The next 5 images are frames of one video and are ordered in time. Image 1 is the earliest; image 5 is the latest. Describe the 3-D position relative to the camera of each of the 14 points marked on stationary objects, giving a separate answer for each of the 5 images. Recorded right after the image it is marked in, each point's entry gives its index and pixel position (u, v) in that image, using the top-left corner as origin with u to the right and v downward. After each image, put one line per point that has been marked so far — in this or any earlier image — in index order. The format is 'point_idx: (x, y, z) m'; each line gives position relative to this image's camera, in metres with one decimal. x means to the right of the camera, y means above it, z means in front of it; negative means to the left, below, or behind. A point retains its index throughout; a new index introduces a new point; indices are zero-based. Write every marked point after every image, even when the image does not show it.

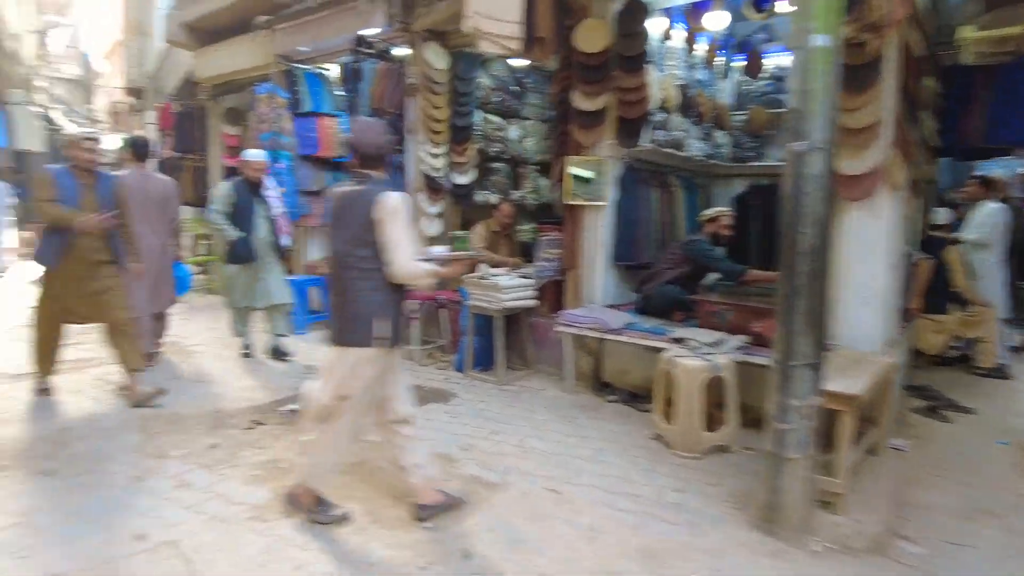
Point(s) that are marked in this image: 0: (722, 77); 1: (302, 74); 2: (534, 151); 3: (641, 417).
0: (+2.0, +2.0, +6.2) m
1: (-2.3, +2.3, +7.1) m
2: (+0.2, +1.4, +6.5) m
3: (+0.8, -0.8, +4.2) m
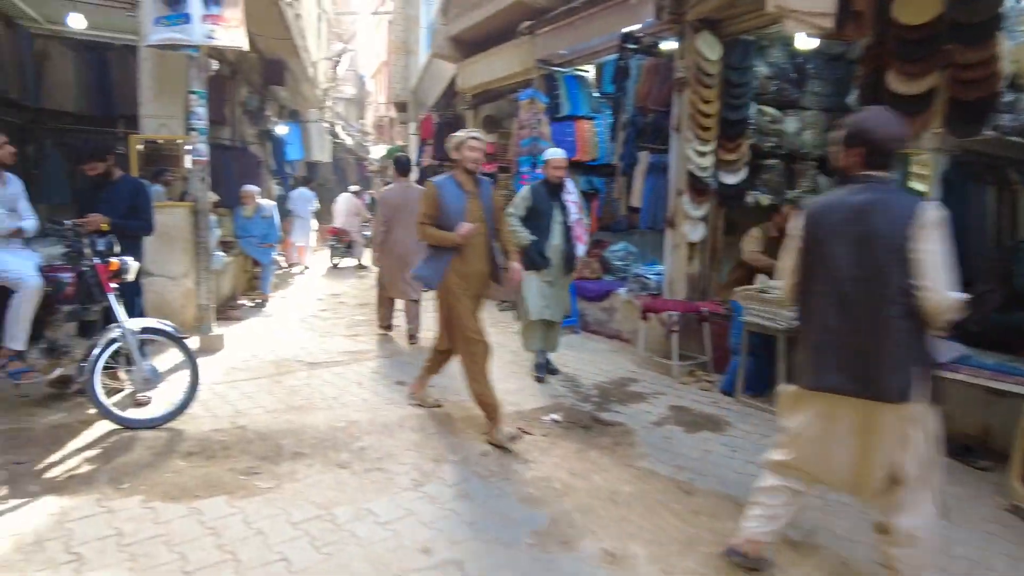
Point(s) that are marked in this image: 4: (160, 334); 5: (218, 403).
0: (+4.2, +1.8, +4.8) m
1: (+0.5, +2.3, +7.1) m
2: (+2.6, +1.2, +5.7) m
3: (+2.3, -1.0, +3.3) m
4: (-2.0, -0.3, +3.7) m
5: (-1.9, -0.7, +4.2) m
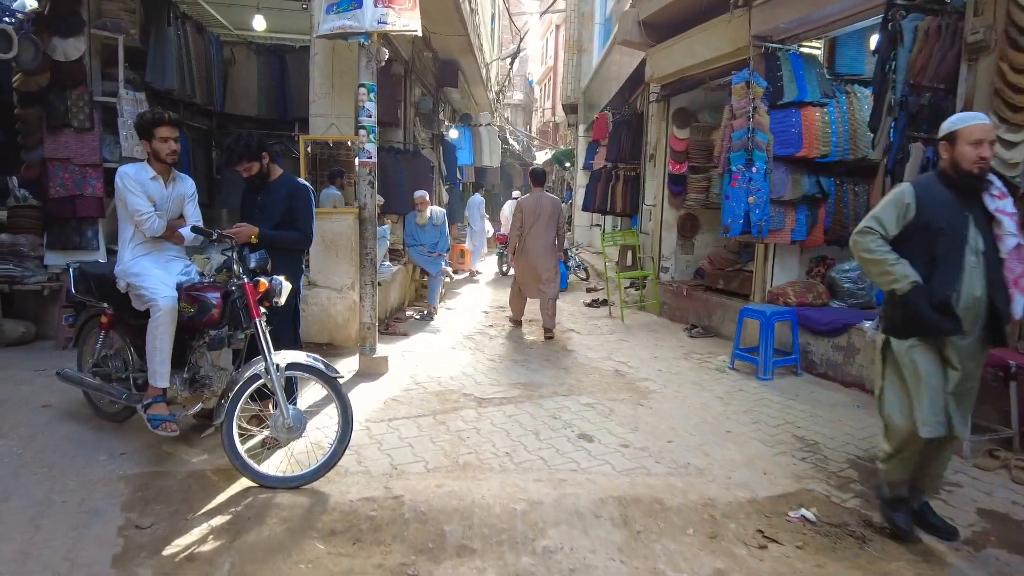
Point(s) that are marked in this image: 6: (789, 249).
0: (+5.4, +1.5, +2.7) m
1: (+2.4, +2.0, +5.7) m
2: (+4.0, +0.9, +3.8) m
3: (+3.1, -1.2, +1.6) m
4: (-1.0, -0.4, +3.1) m
5: (-0.7, -0.9, +3.5) m
6: (+2.6, +0.4, +6.2) m
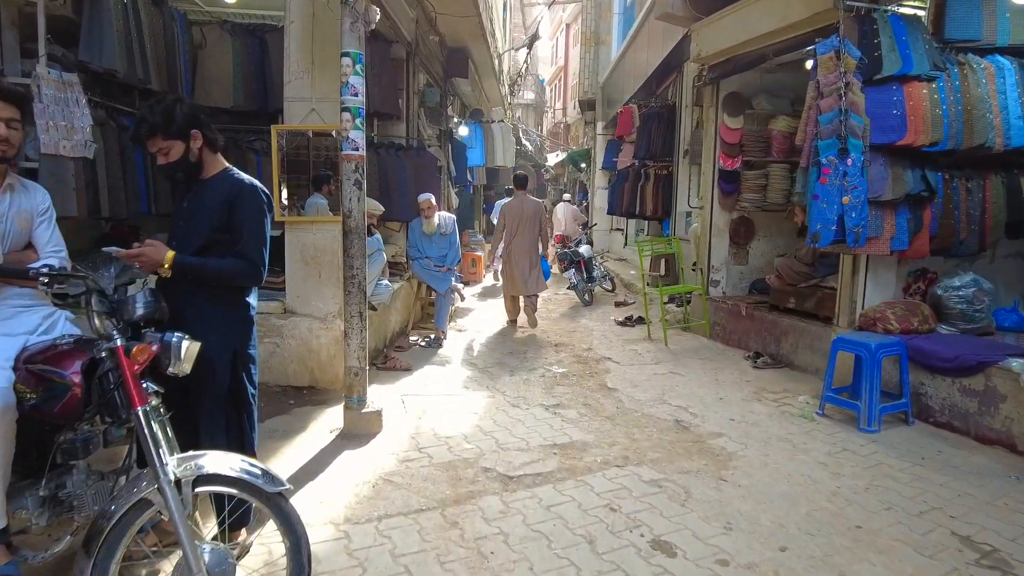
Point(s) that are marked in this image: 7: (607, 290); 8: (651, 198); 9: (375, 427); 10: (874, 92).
0: (+5.6, +1.3, +1.4) m
1: (+2.6, +1.9, +4.5) m
2: (+4.2, +0.8, +2.6) m
3: (+3.3, -1.3, +0.4) m
4: (-0.8, -0.6, +1.9) m
5: (-0.6, -1.0, +2.3) m
6: (+2.8, +0.2, +5.0) m
7: (+1.5, 0.0, +10.3) m
8: (+2.1, +1.4, +10.1) m
9: (-0.8, -0.8, +3.9) m
10: (+2.5, +1.4, +4.6) m
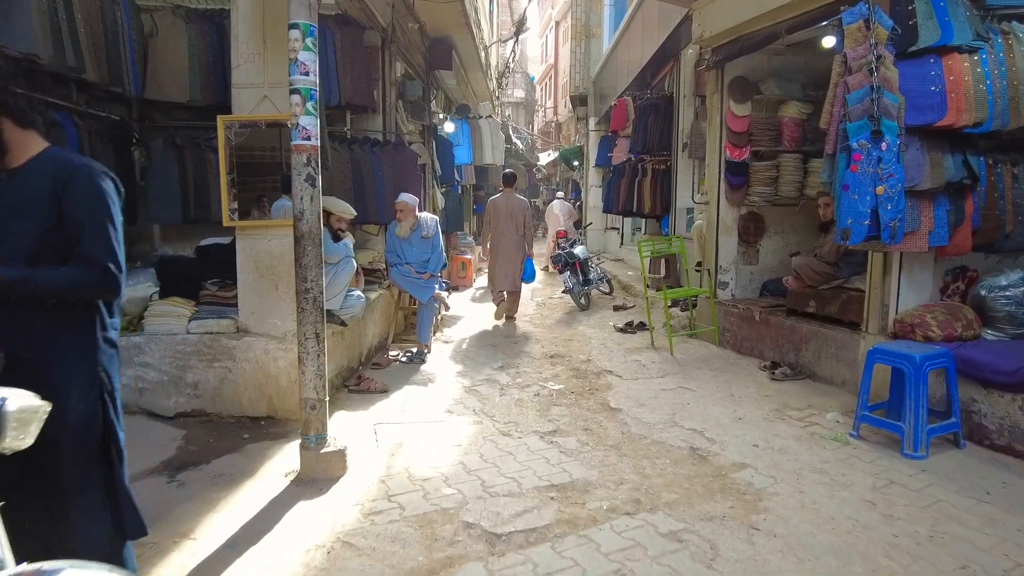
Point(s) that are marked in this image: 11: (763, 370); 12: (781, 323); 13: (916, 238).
0: (+5.5, +1.4, +0.8) m
1: (+2.5, +1.9, +3.9) m
2: (+4.1, +0.8, +2.0) m
3: (+3.3, -1.3, -0.2) m
4: (-0.8, -0.6, +1.3) m
5: (-0.6, -1.1, +1.7) m
6: (+2.7, +0.2, +4.4) m
7: (+1.4, -0.1, +9.7) m
8: (+2.0, +1.4, +9.5) m
9: (-0.9, -0.9, +3.3) m
10: (+2.4, +1.3, +4.0) m
11: (+2.1, -0.7, +5.4) m
12: (+2.2, -0.3, +5.4) m
13: (+2.5, +0.3, +4.1) m
